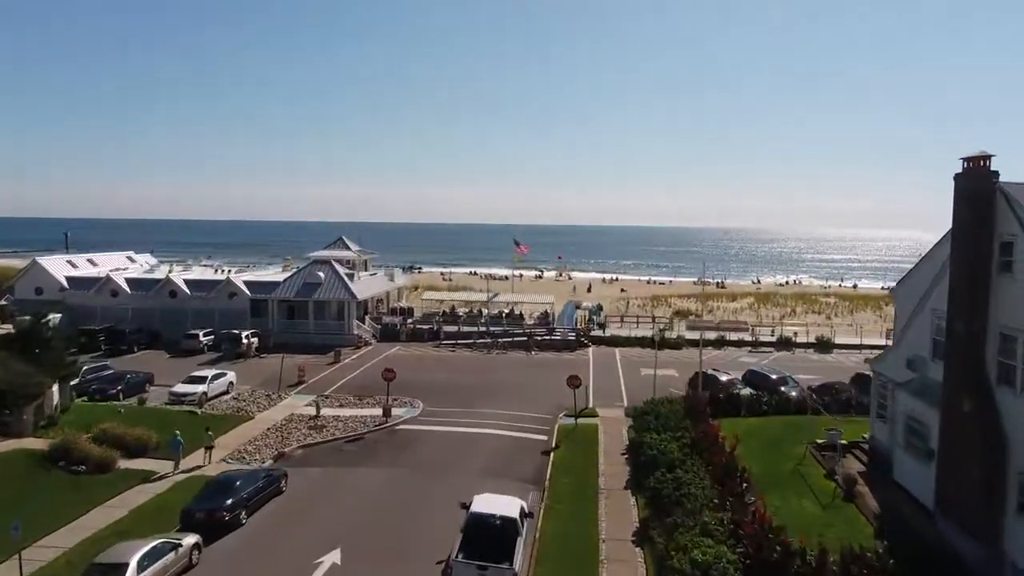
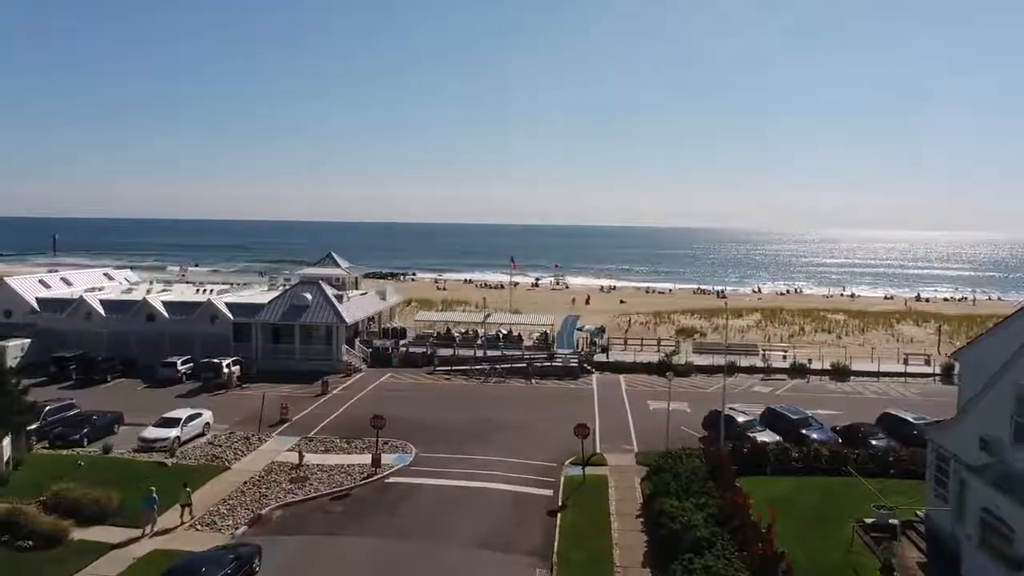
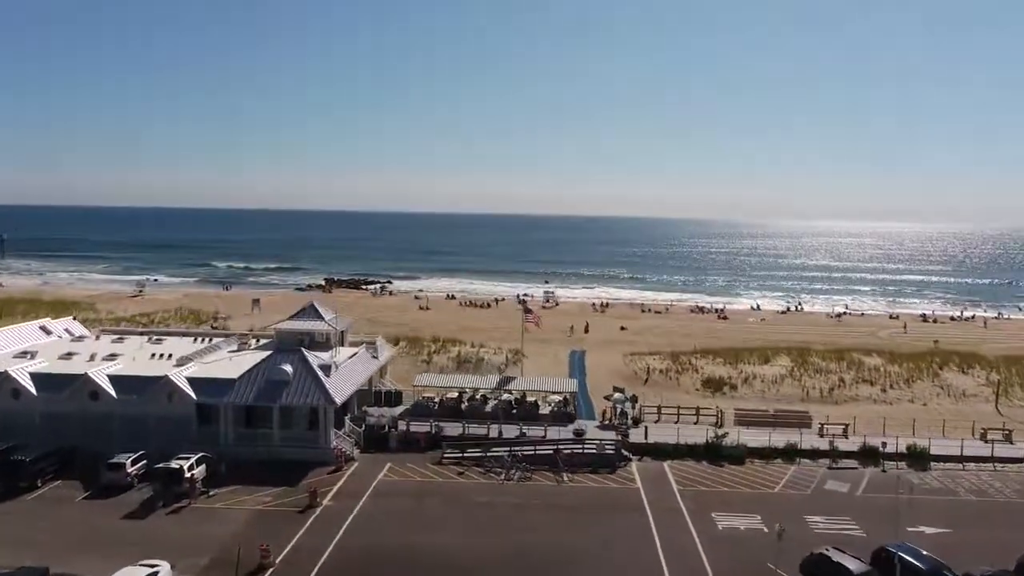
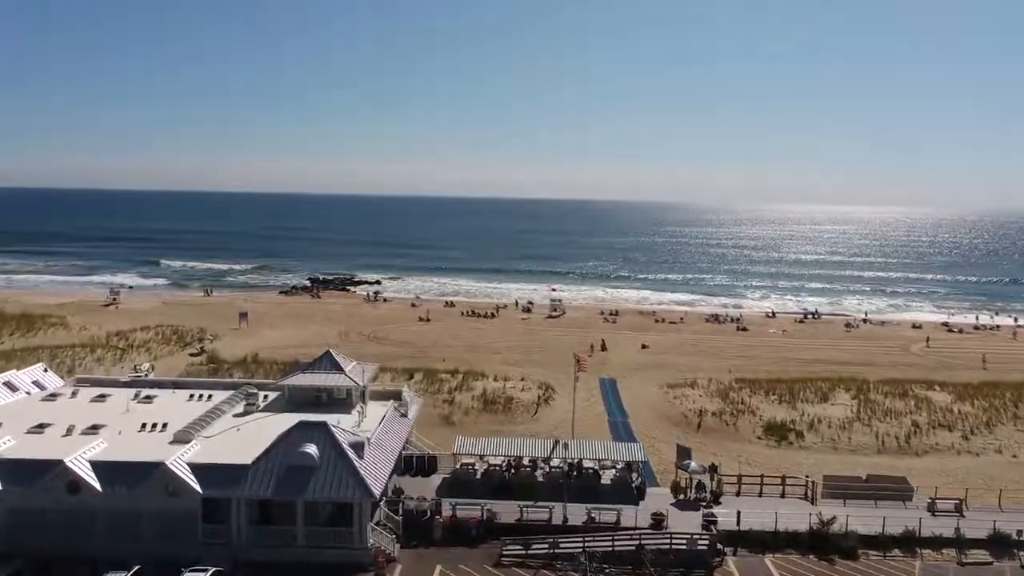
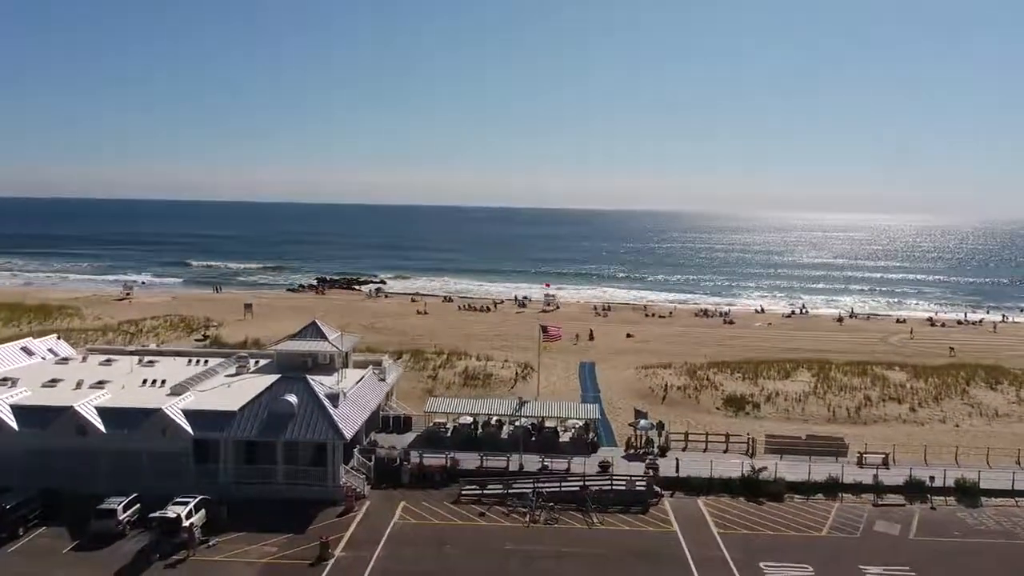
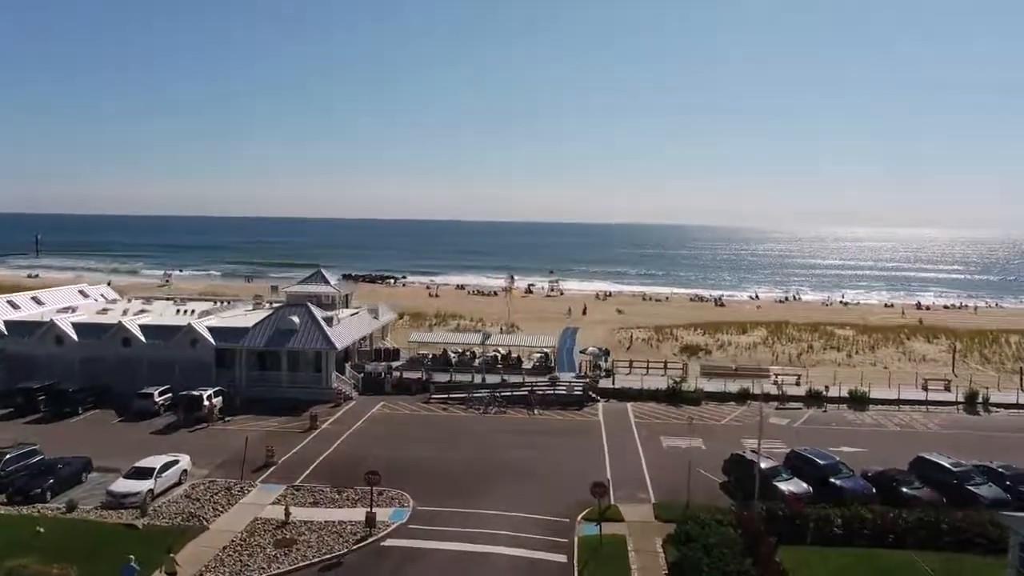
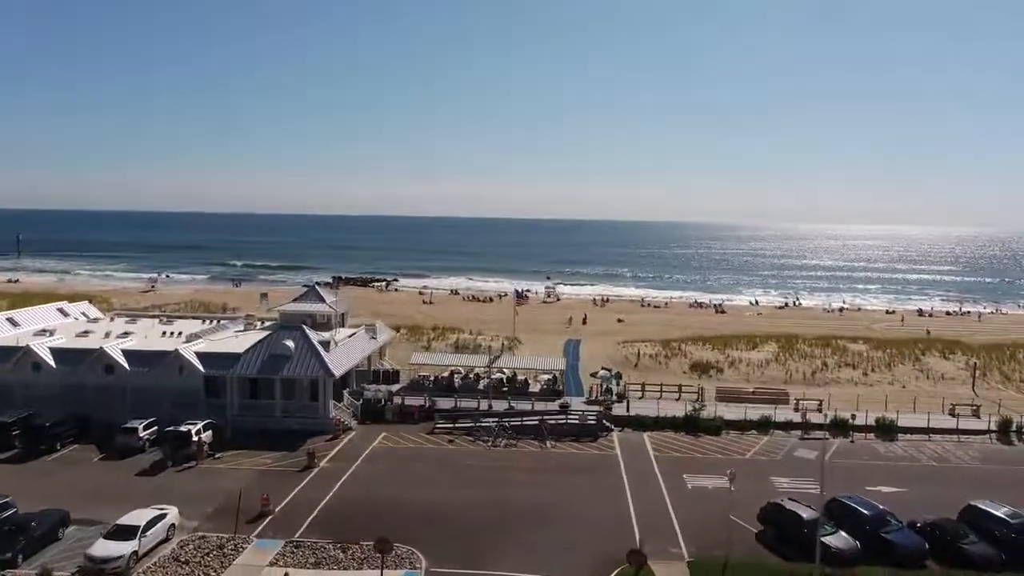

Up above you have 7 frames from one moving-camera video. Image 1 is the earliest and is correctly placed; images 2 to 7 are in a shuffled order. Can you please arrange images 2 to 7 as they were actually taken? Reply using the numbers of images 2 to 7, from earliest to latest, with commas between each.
2, 6, 7, 3, 5, 4
